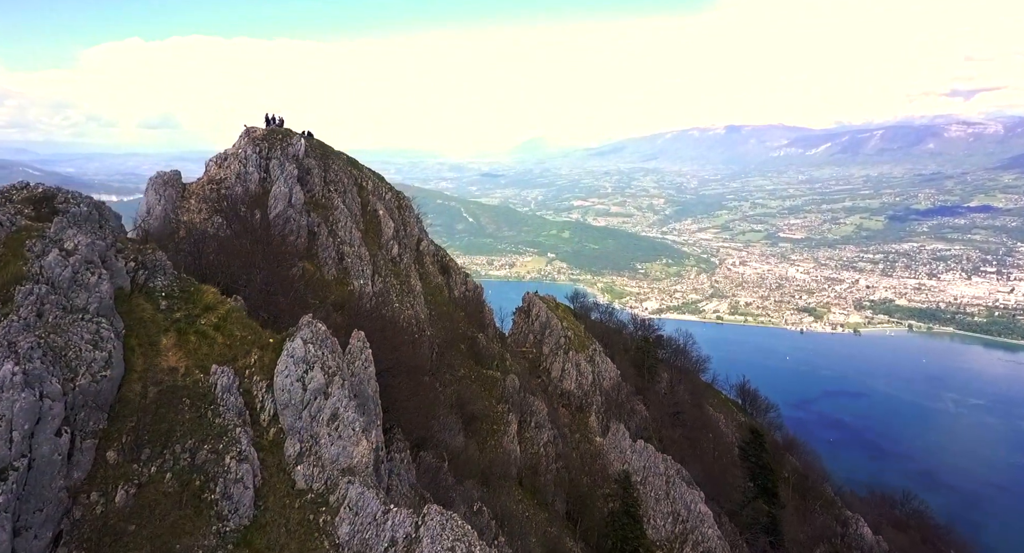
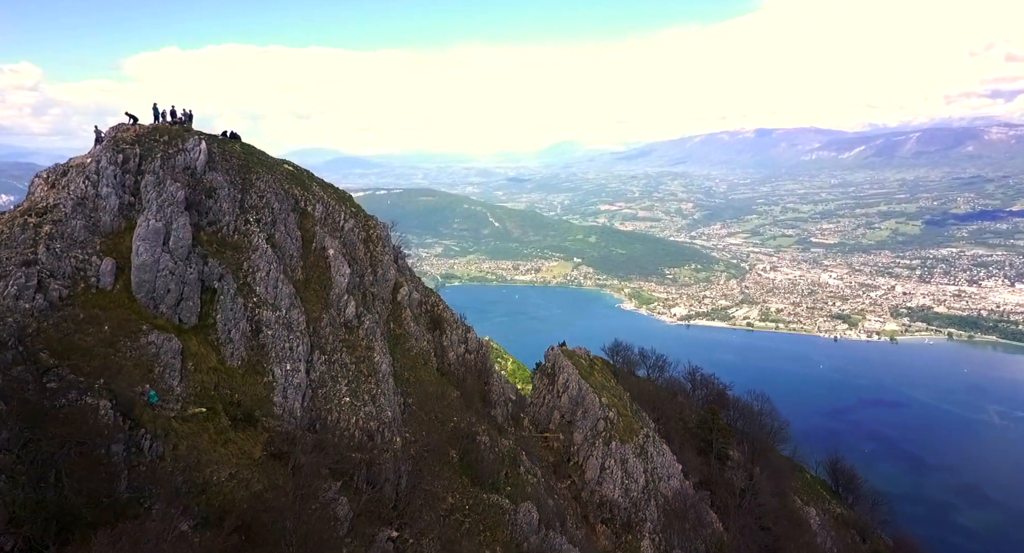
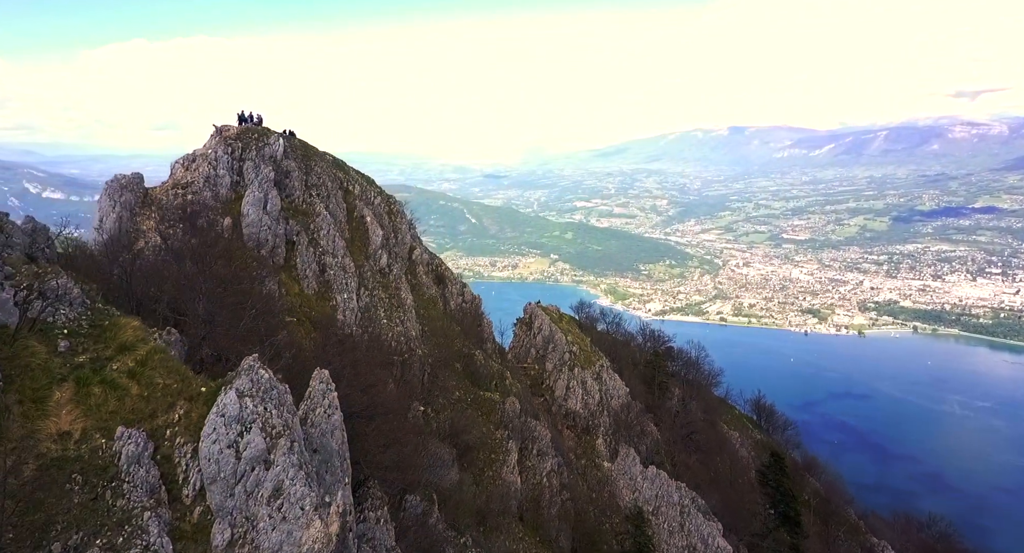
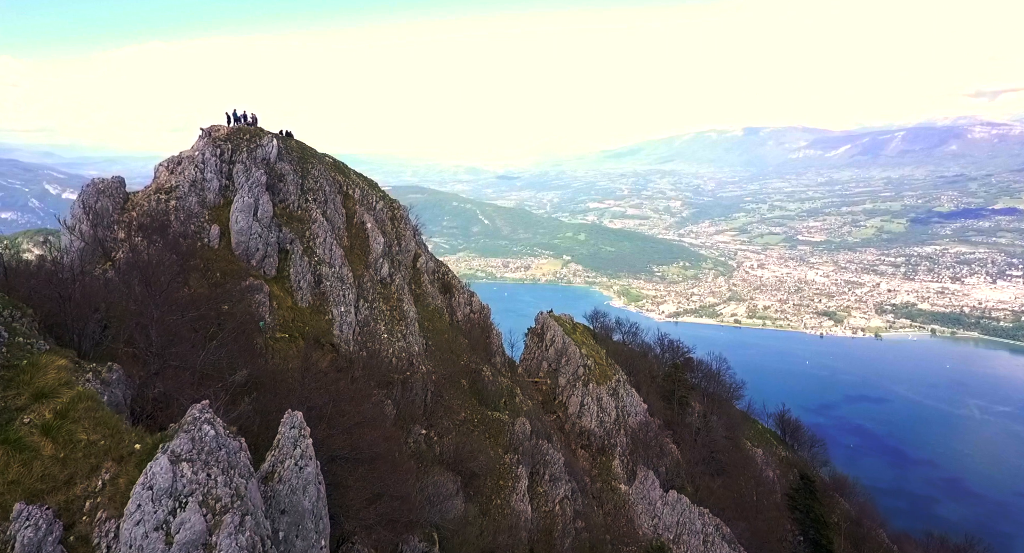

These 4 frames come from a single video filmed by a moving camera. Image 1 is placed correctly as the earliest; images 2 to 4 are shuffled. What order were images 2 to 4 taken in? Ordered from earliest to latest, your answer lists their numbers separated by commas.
3, 4, 2
